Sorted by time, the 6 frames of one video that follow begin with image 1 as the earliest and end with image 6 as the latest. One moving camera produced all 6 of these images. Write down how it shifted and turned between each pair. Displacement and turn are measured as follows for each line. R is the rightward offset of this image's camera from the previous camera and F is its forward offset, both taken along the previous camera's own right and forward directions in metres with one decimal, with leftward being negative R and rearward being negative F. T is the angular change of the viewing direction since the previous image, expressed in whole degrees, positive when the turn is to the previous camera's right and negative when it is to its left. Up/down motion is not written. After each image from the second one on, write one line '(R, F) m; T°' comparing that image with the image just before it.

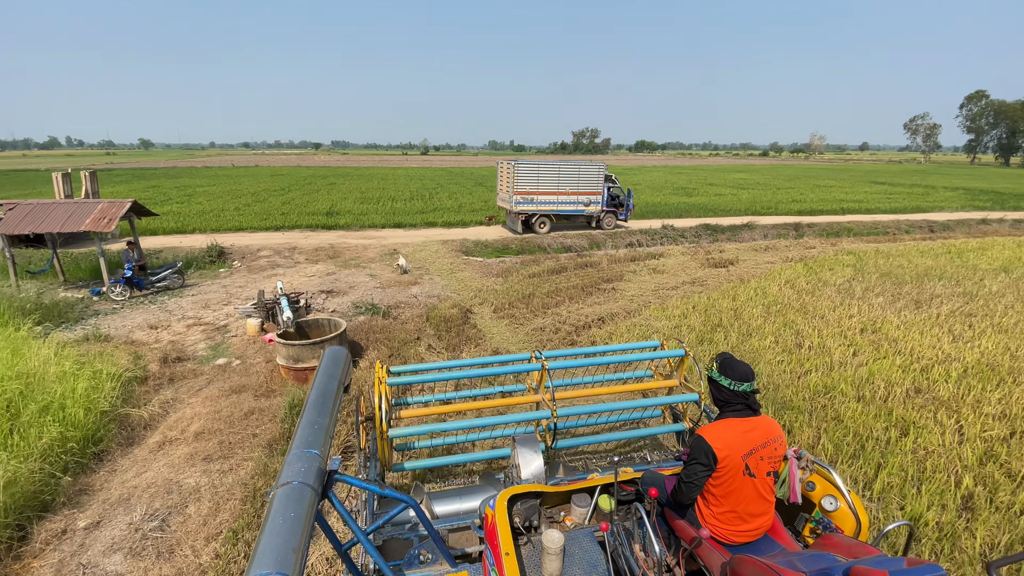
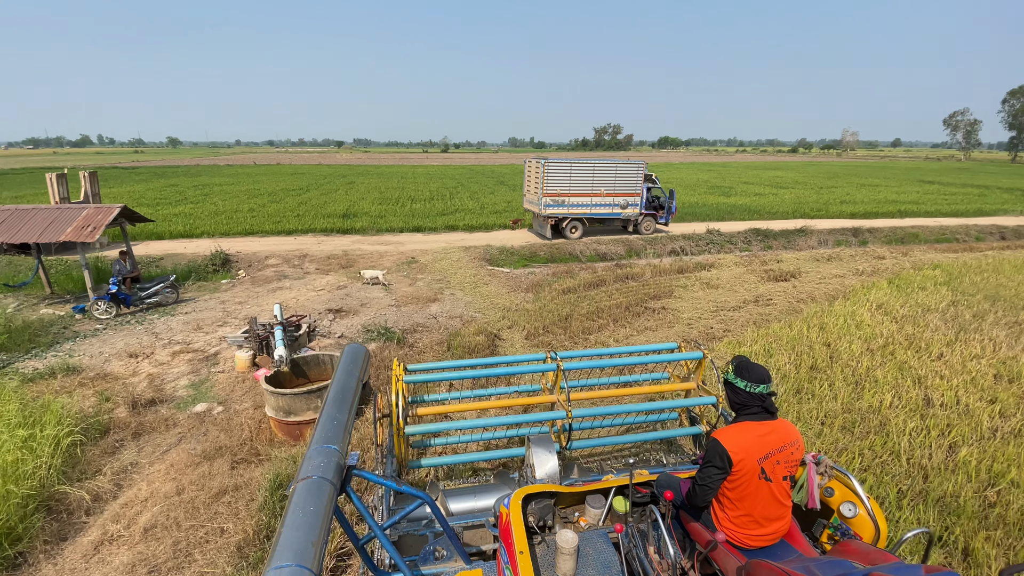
(-0.3, +1.3) m; -2°
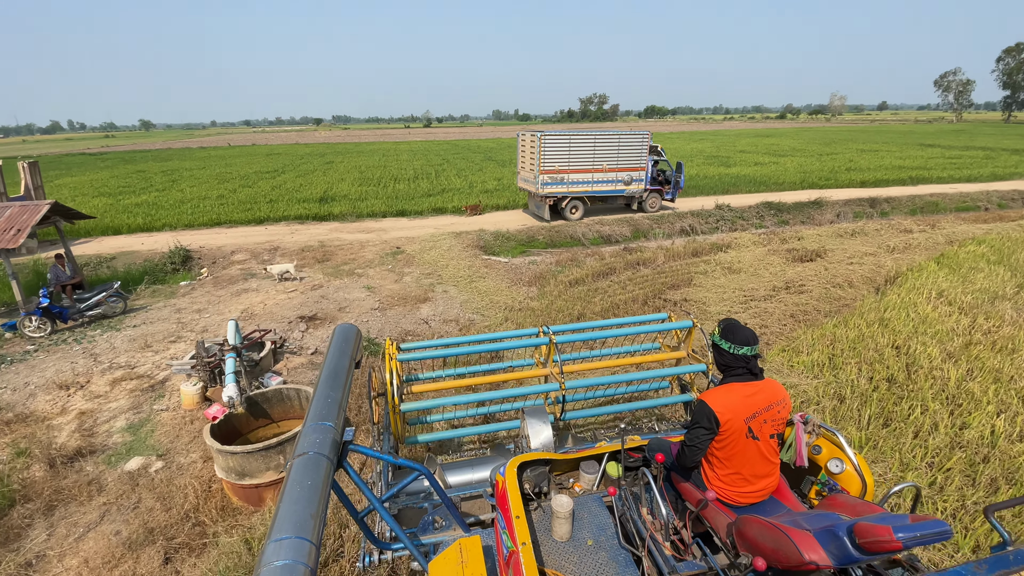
(-0.2, +1.1) m; +1°
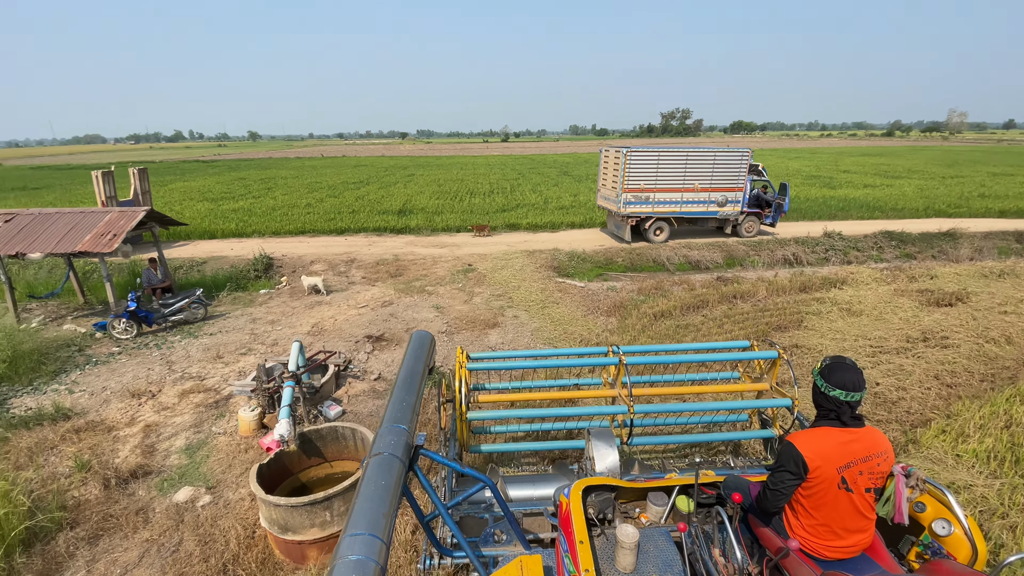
(-0.2, +0.6) m; -8°
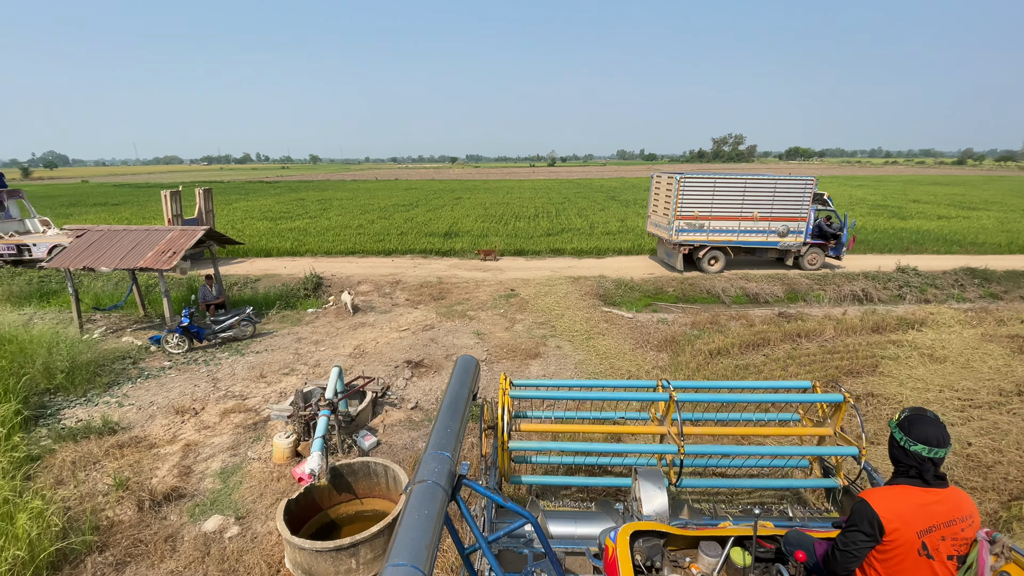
(0.0, +0.2) m; -5°
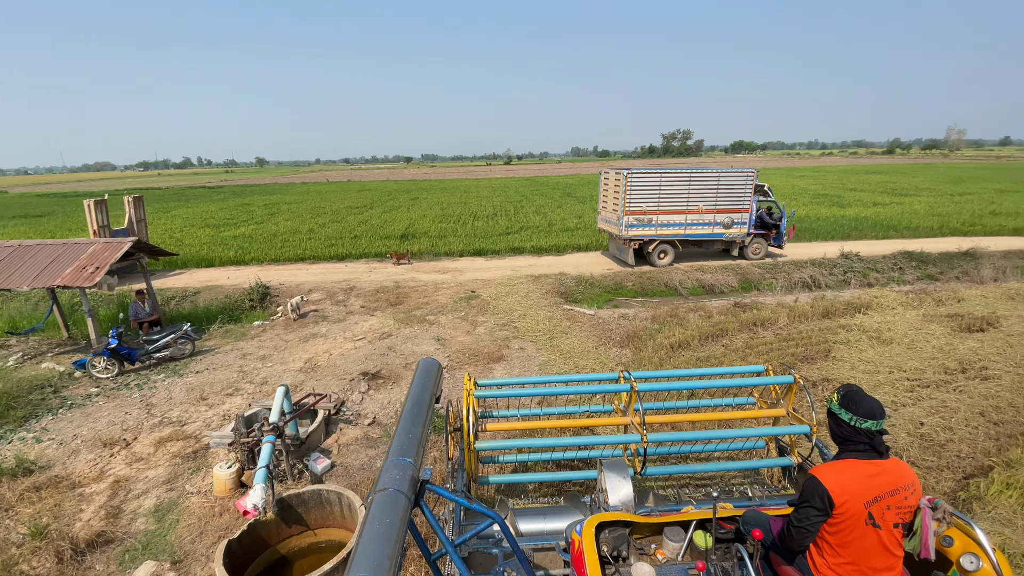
(0.0, +0.2) m; +5°
